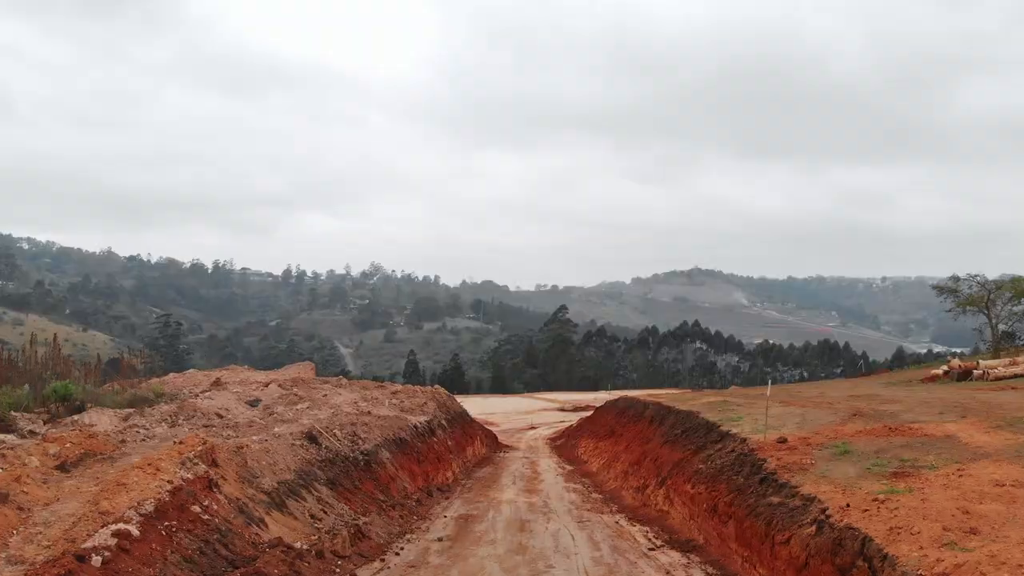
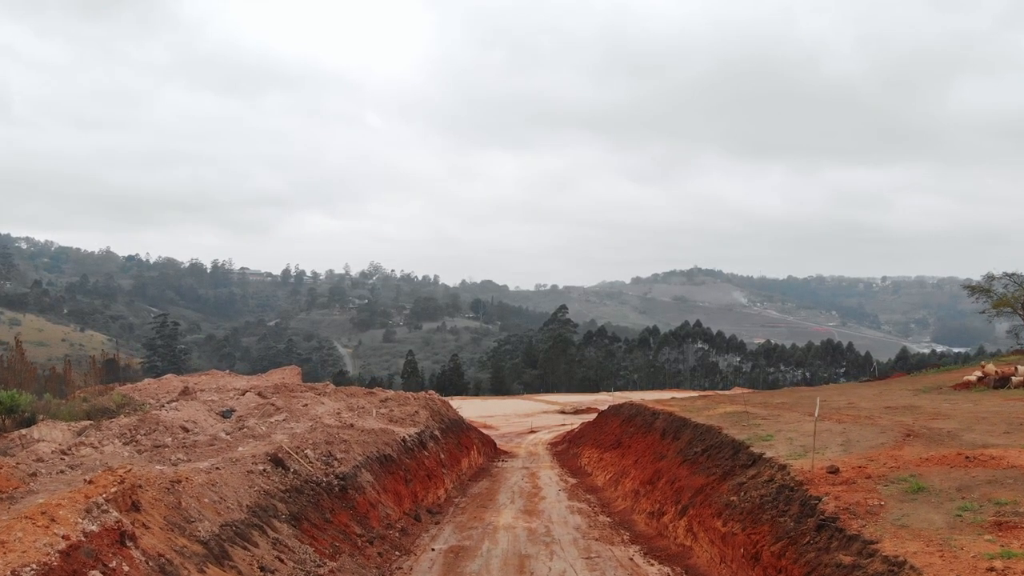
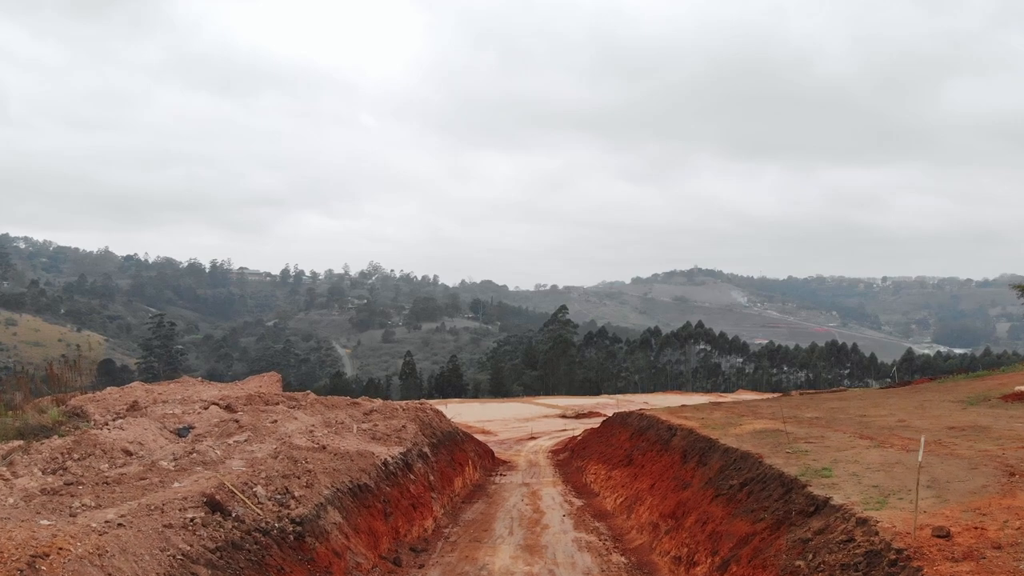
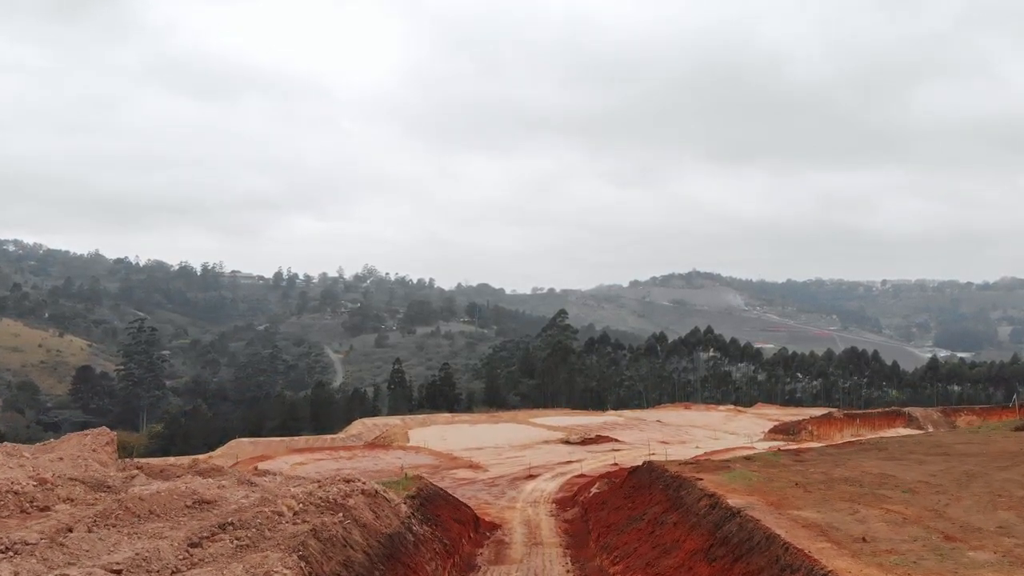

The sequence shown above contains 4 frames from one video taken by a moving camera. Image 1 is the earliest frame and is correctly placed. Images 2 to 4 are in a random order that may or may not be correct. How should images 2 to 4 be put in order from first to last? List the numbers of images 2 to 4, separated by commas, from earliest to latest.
2, 3, 4
